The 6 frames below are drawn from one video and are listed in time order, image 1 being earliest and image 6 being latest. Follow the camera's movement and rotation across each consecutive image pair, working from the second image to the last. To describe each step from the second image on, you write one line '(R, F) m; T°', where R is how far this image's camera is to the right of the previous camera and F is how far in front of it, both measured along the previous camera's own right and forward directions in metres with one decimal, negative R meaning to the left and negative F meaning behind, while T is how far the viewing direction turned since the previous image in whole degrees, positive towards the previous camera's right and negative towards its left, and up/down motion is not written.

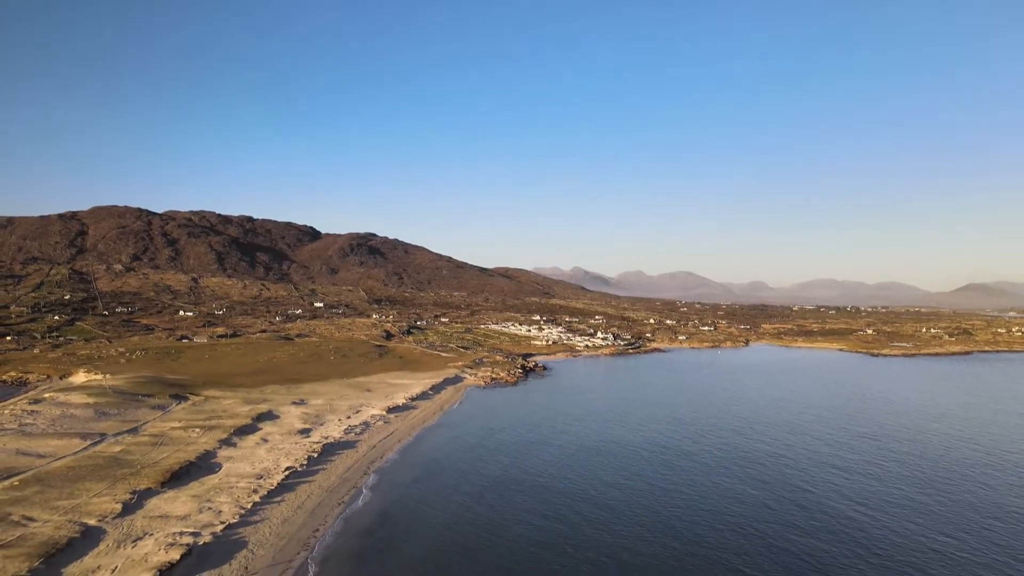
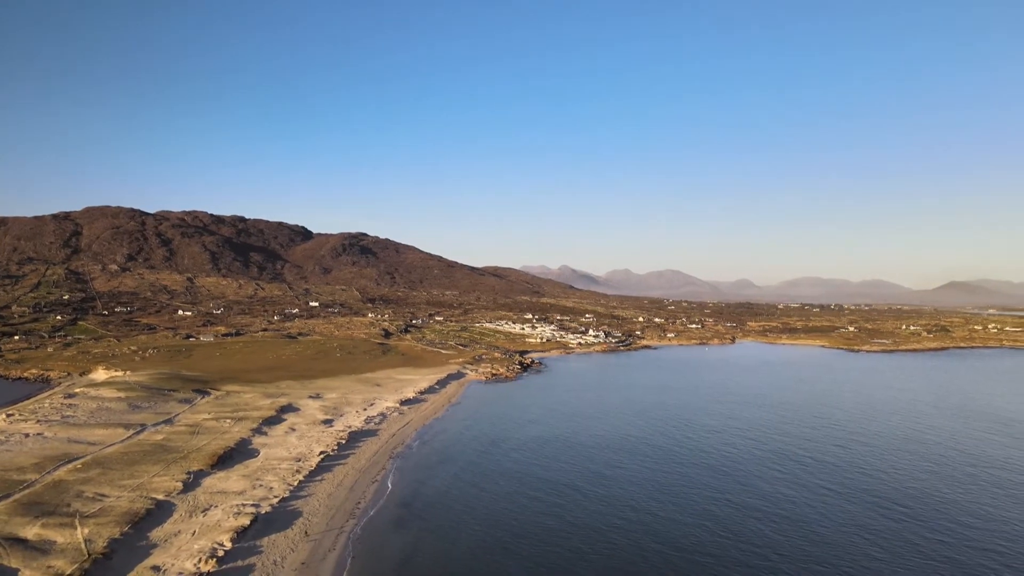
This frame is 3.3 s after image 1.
(-1.6, -1.8) m; +1°
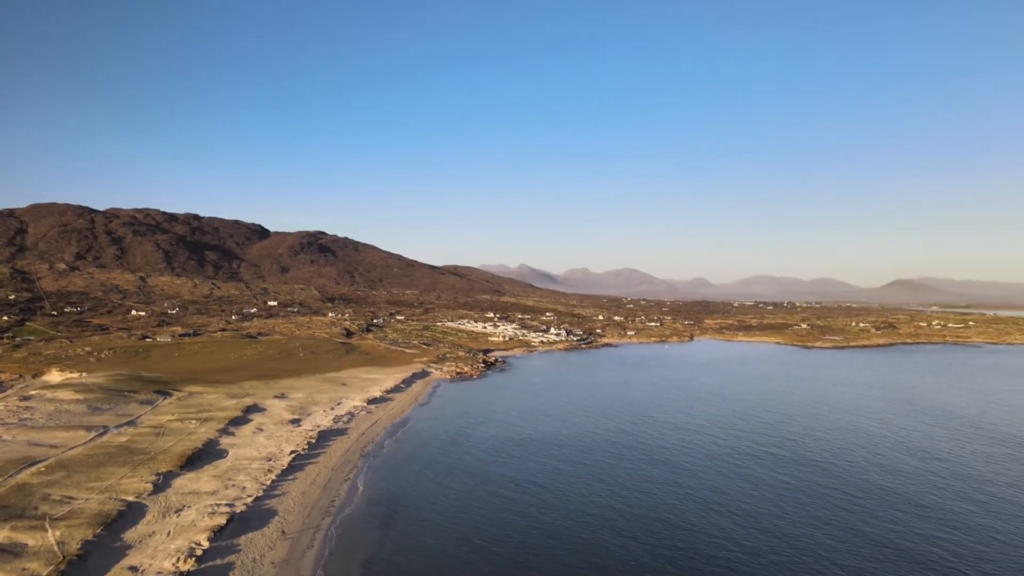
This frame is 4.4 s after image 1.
(-0.5, -0.6) m; +4°
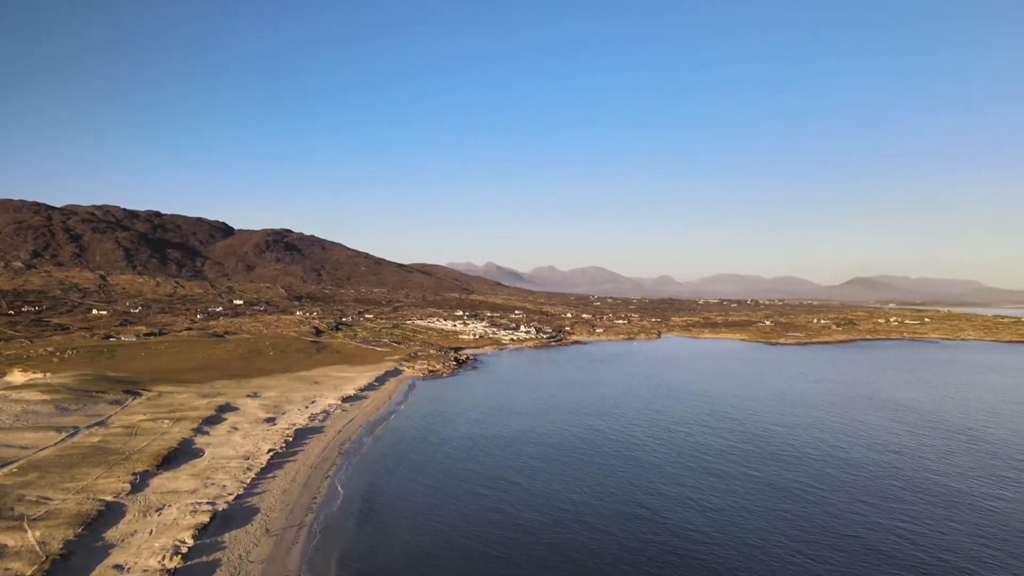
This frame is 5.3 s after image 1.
(-0.4, -0.5) m; +3°
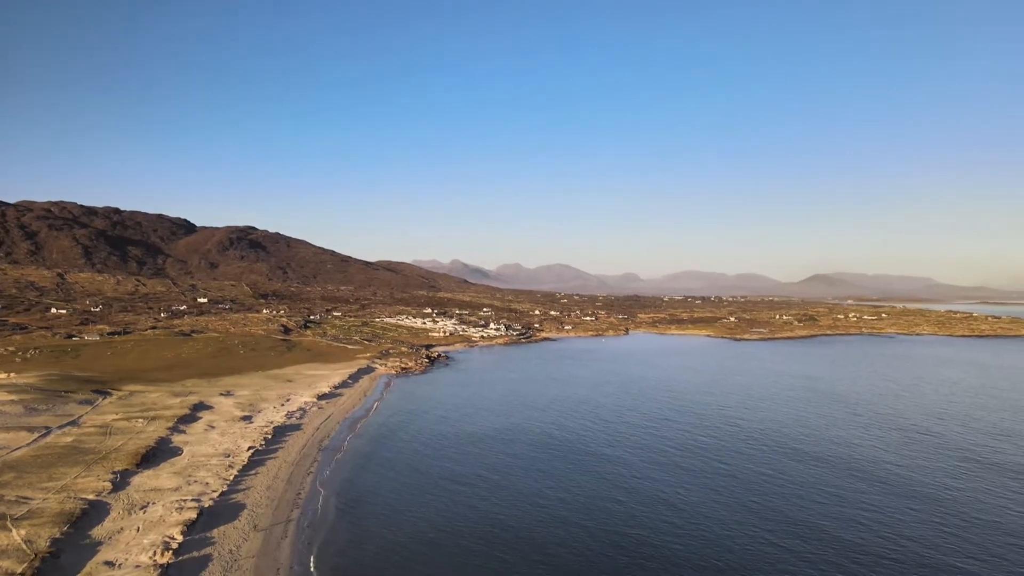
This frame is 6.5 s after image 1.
(-0.6, -0.5) m; +3°
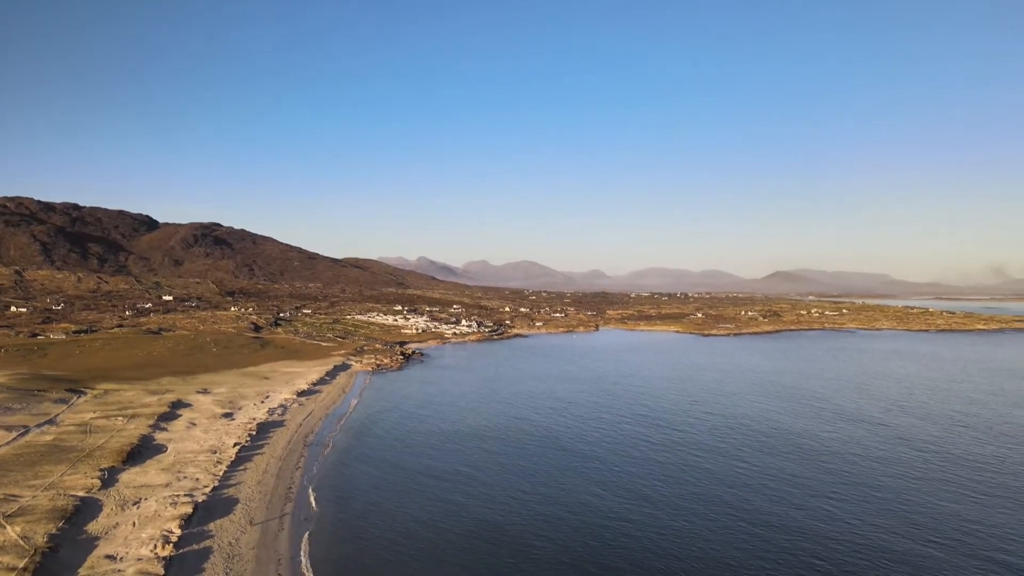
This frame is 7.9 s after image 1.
(-0.8, -0.5) m; +3°
